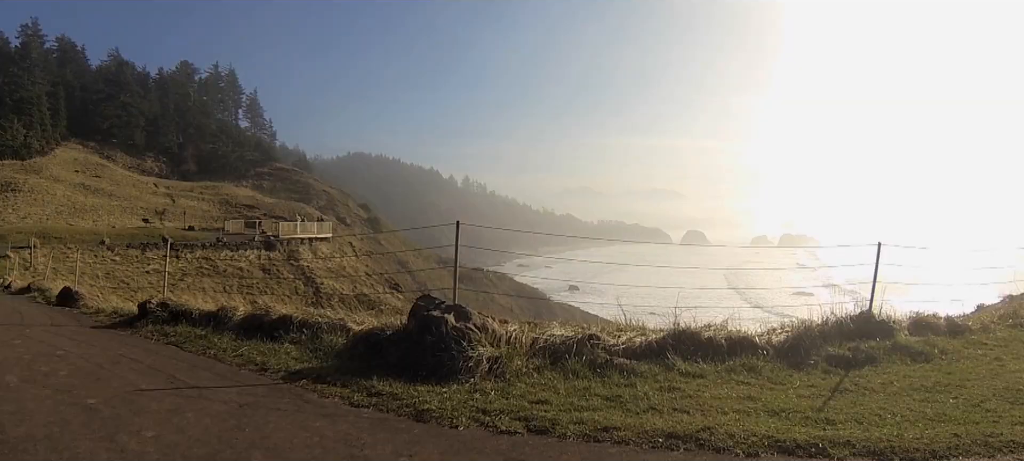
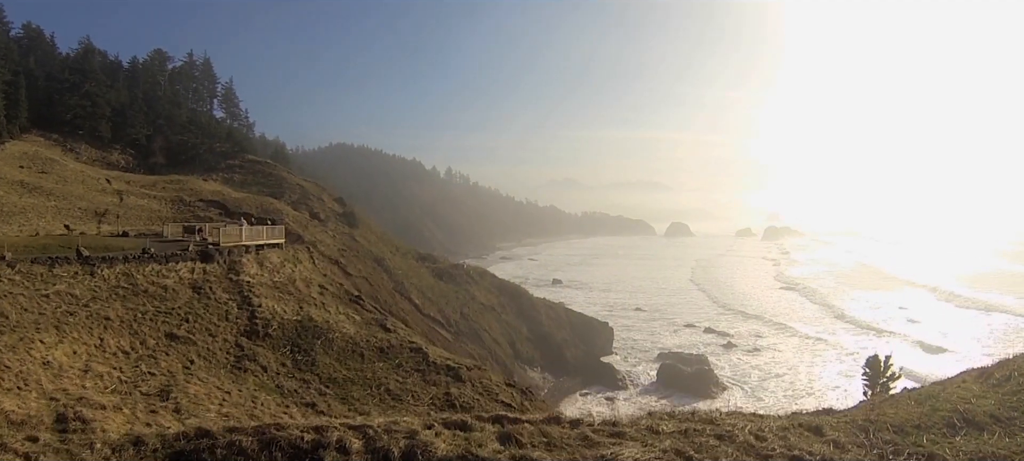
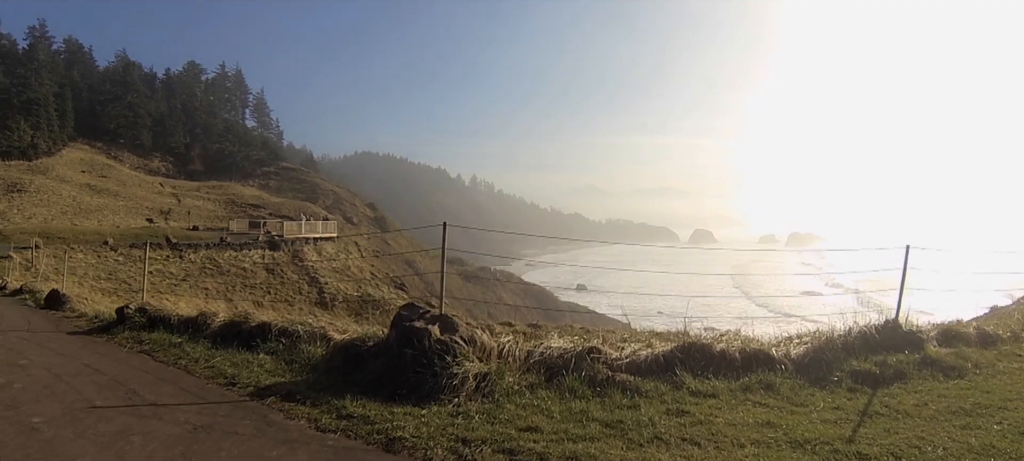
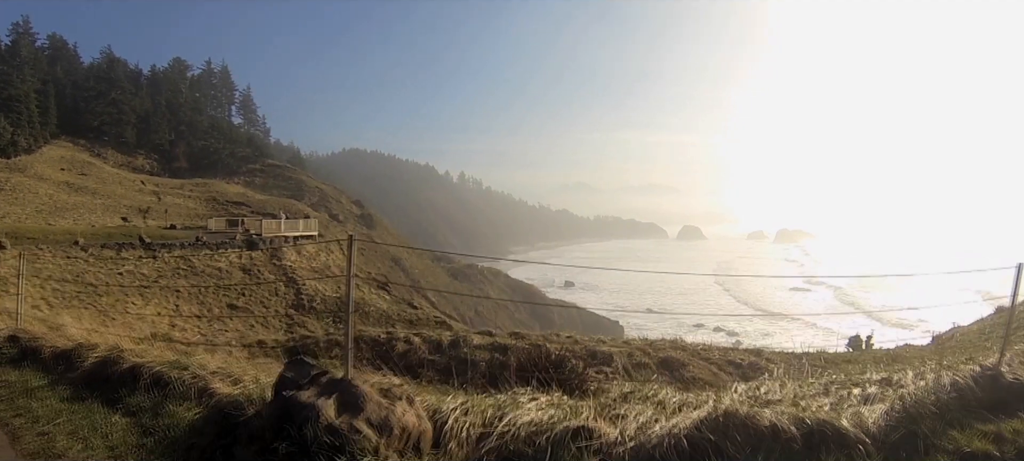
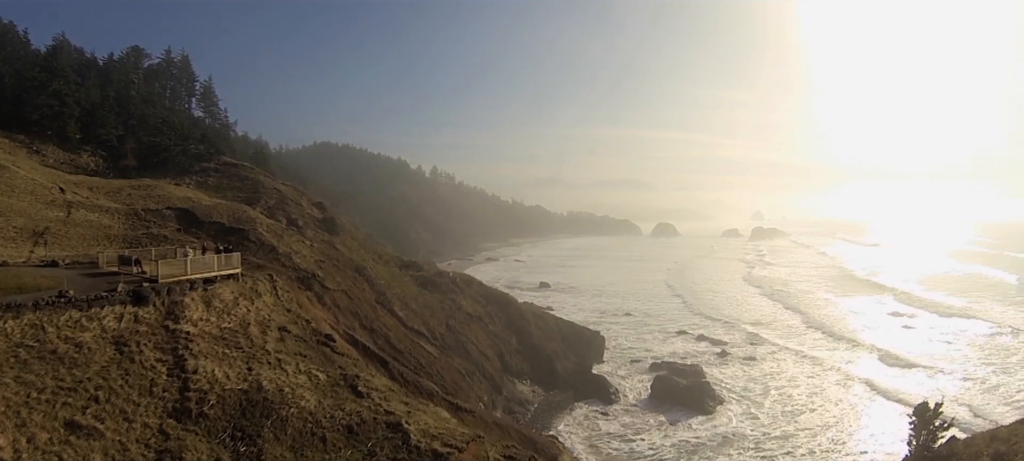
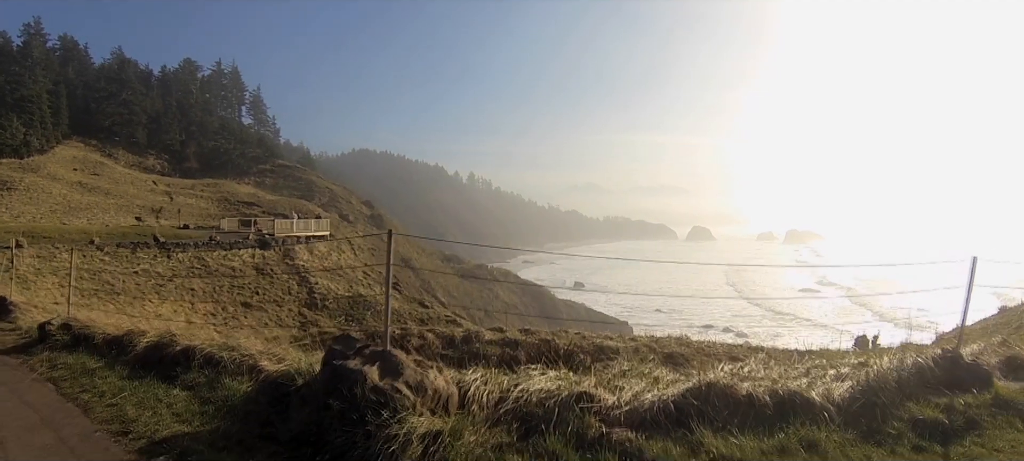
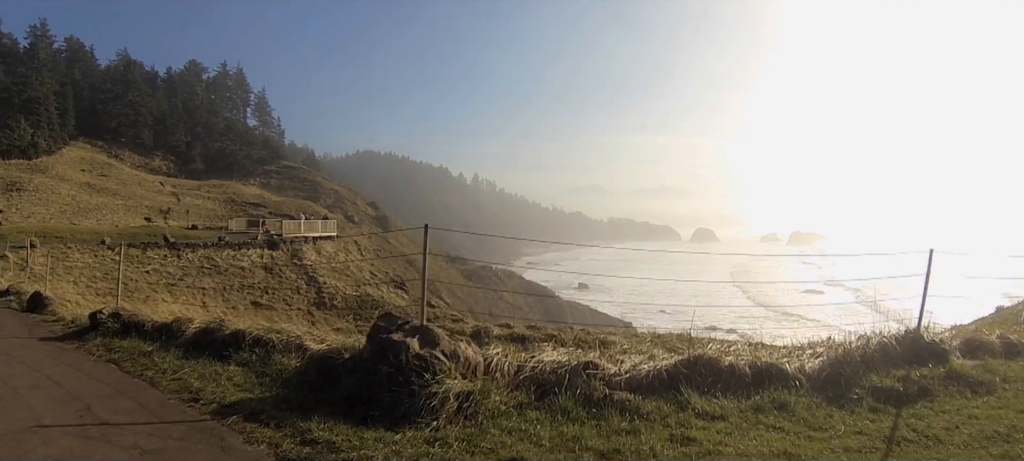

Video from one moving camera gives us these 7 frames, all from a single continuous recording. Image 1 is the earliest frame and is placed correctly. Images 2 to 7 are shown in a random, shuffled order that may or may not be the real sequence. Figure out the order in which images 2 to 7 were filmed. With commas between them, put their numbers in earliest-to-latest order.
3, 7, 6, 4, 2, 5
